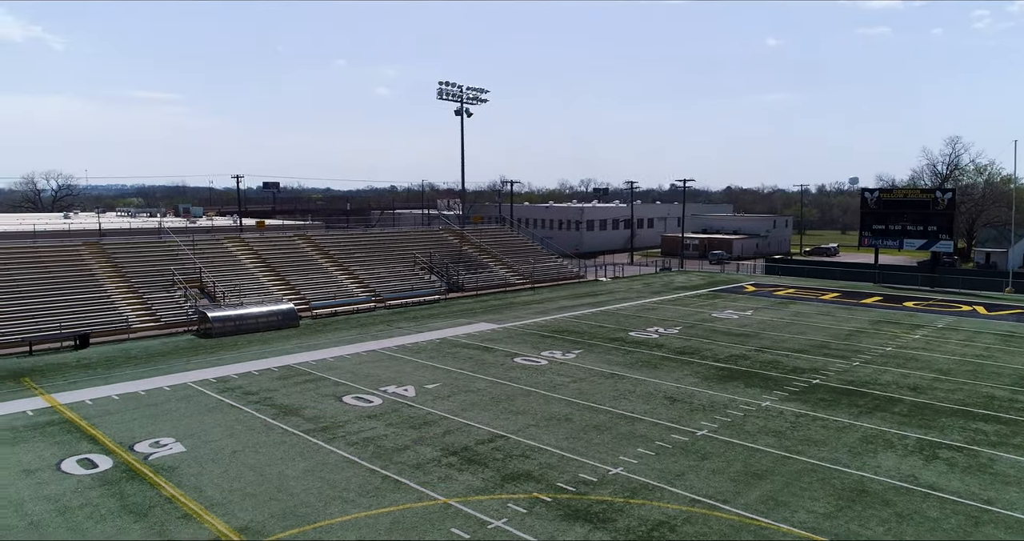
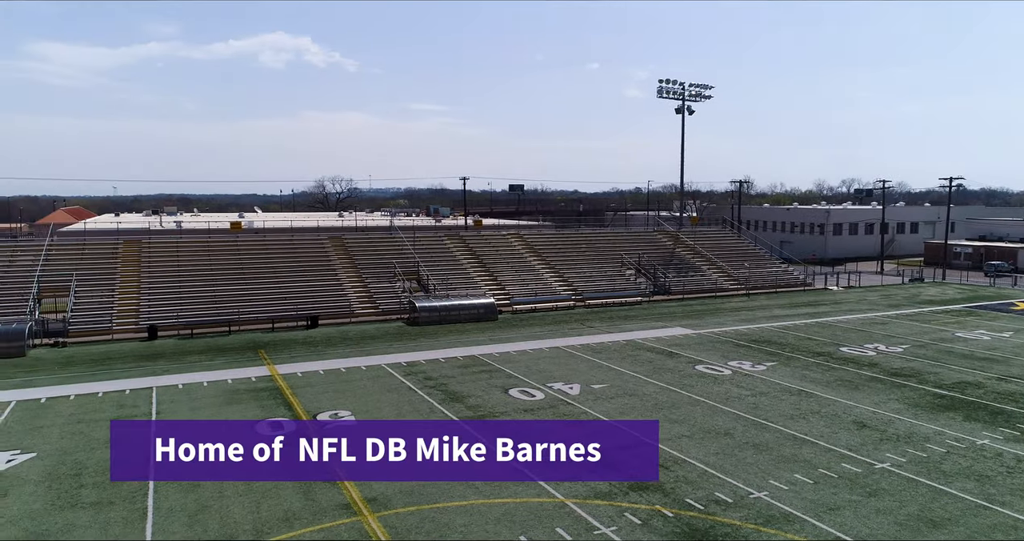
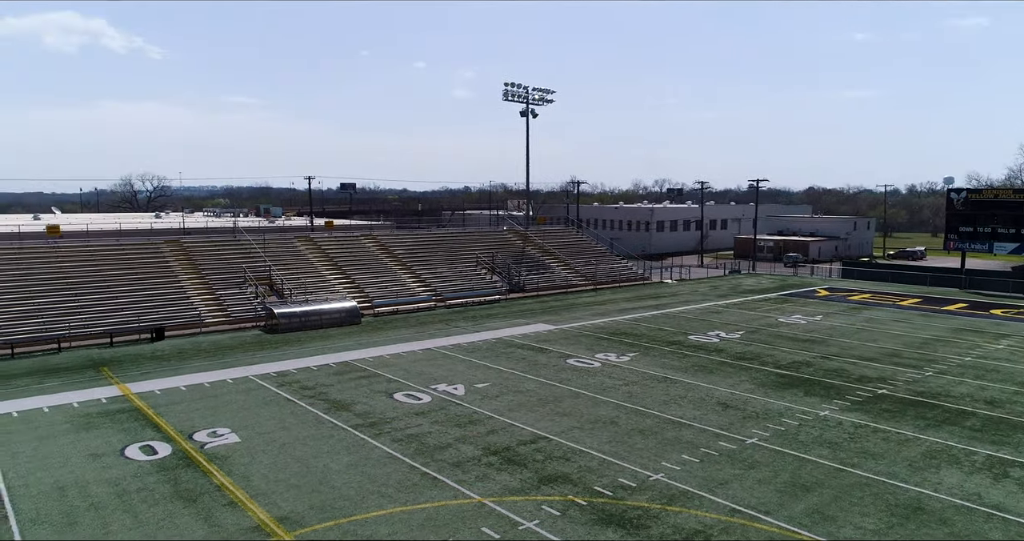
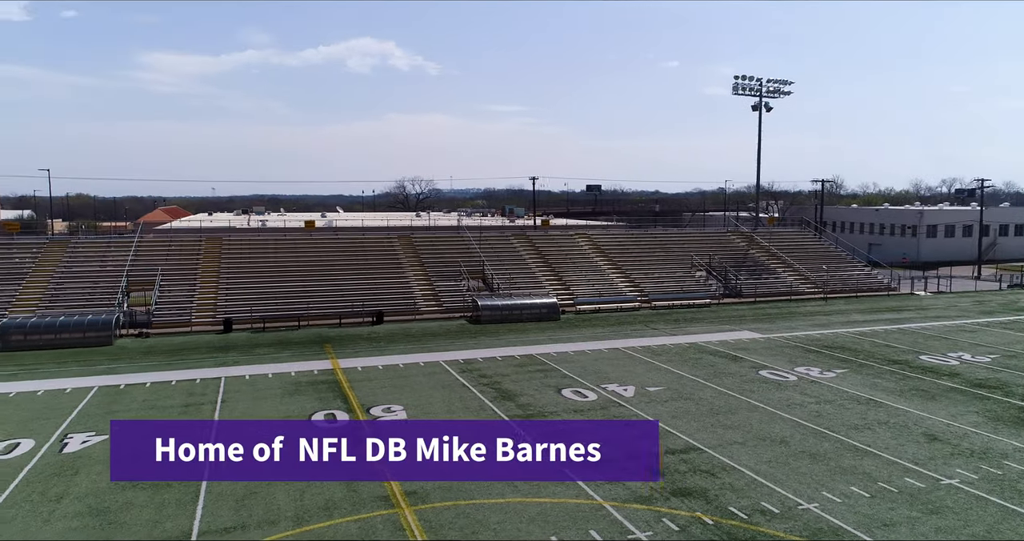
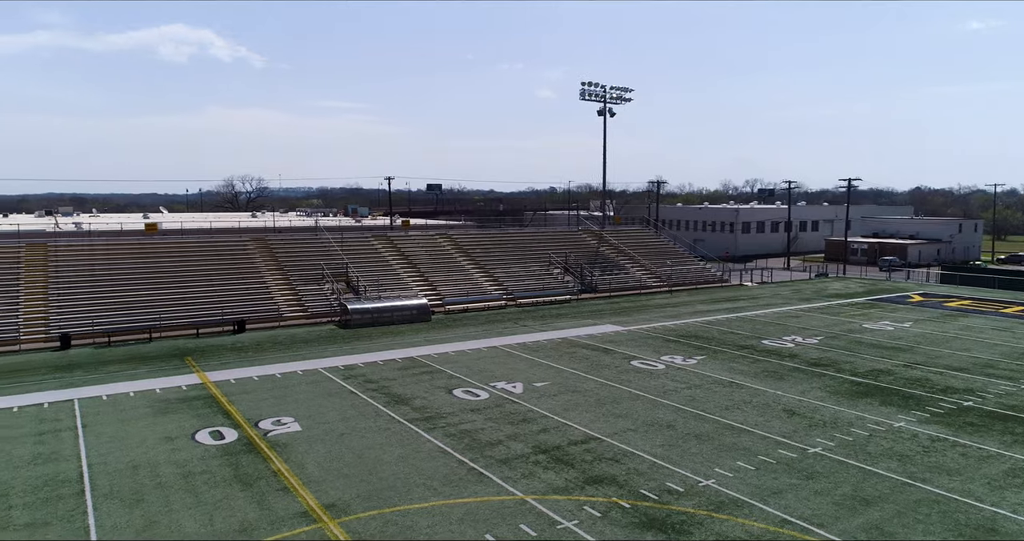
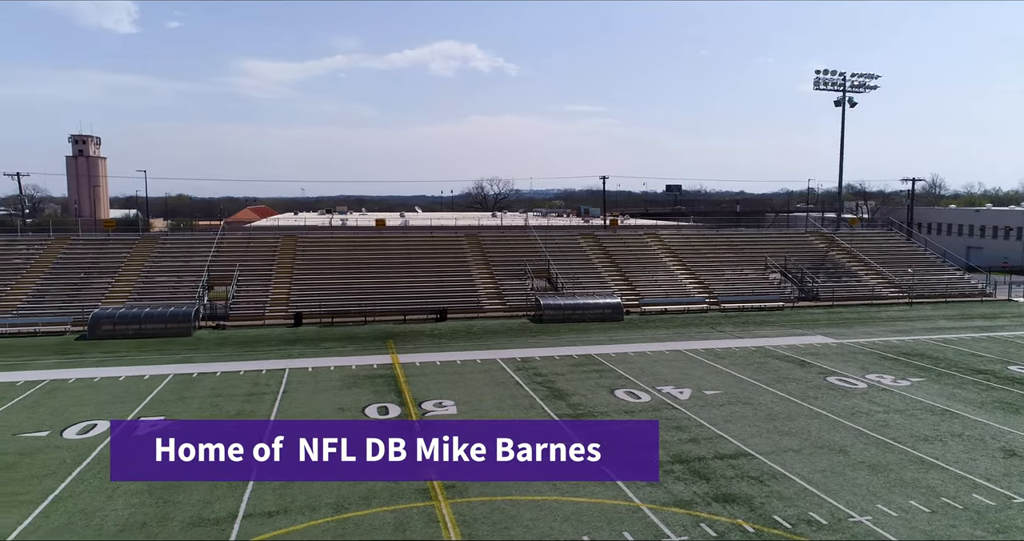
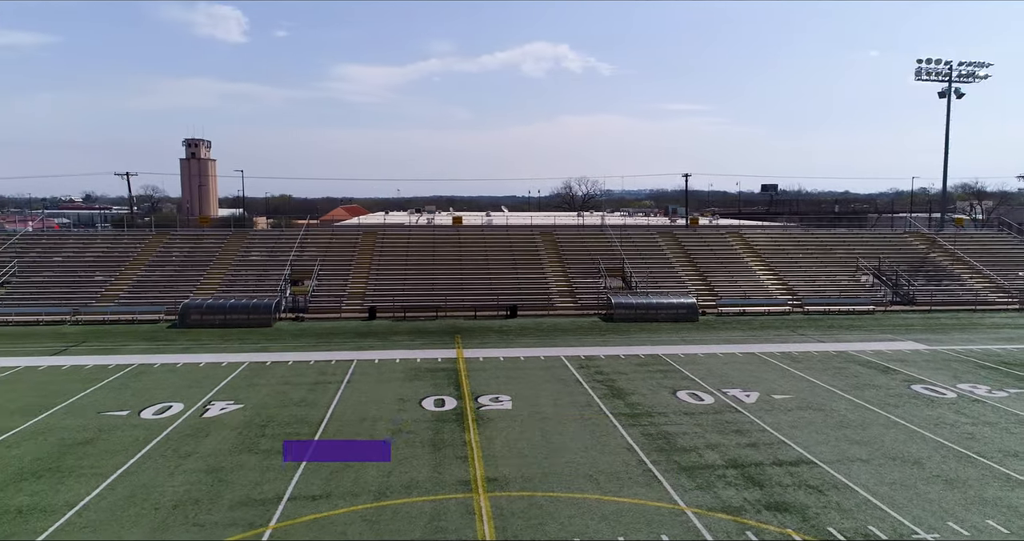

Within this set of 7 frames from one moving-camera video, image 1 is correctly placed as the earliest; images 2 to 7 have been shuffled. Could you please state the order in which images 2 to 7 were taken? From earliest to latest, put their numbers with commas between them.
3, 5, 2, 4, 6, 7
